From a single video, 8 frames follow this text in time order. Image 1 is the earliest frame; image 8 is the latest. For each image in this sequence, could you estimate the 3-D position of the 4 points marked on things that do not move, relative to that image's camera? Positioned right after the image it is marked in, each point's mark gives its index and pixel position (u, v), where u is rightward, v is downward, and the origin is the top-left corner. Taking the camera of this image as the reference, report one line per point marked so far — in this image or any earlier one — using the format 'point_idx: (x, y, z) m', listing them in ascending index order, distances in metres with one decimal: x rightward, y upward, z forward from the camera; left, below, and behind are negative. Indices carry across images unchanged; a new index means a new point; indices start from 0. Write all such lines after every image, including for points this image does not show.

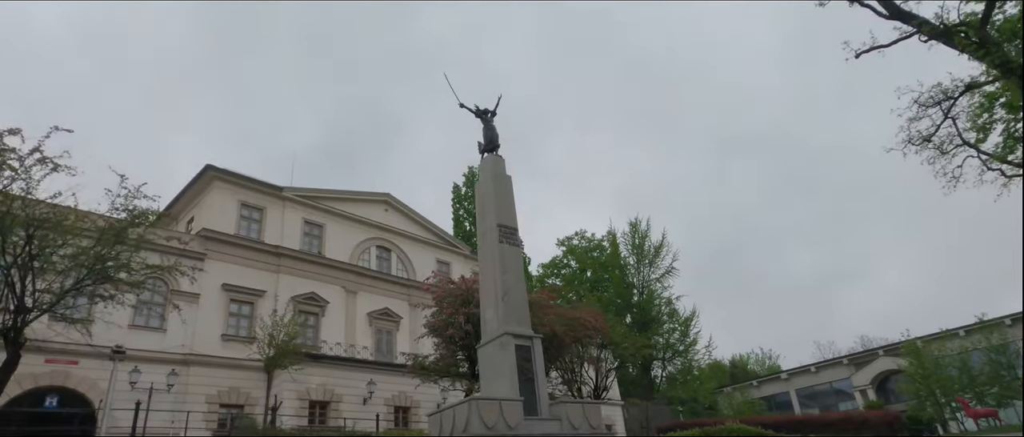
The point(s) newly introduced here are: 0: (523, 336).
0: (+0.2, -3.0, +13.5) m
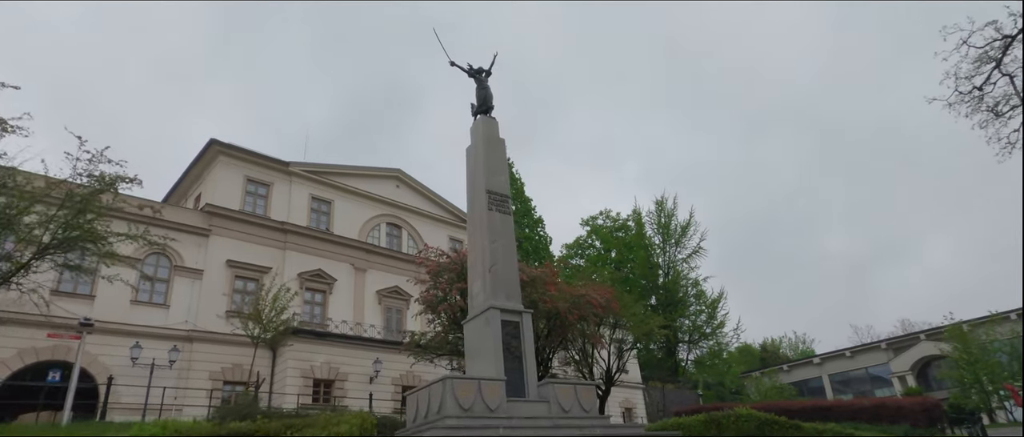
0: (-0.1, -2.2, +12.4) m
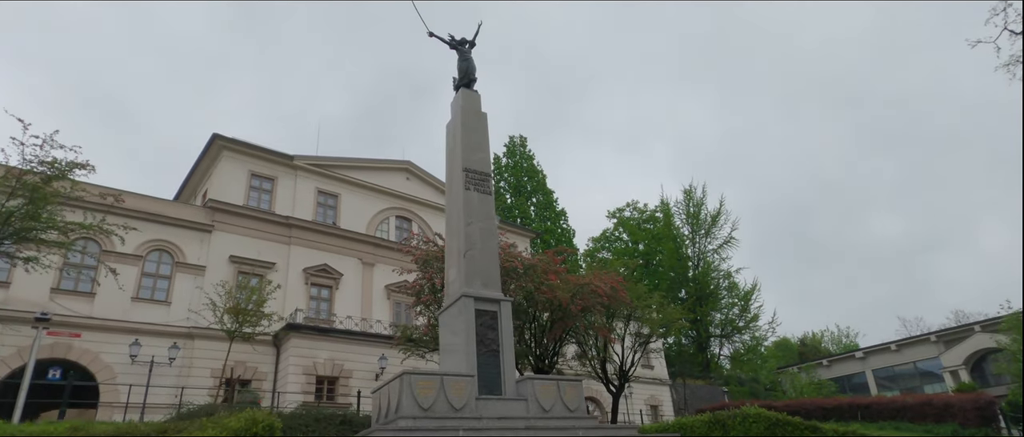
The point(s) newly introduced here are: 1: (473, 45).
0: (-0.6, -1.7, +11.1) m
1: (-1.1, +5.2, +15.6) m
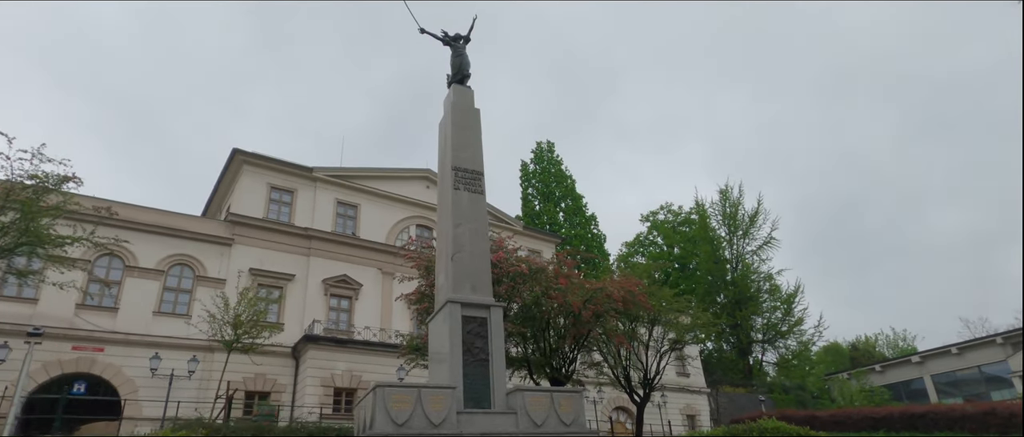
0: (-0.7, -1.7, +10.4) m
1: (-1.2, +5.1, +15.0) m
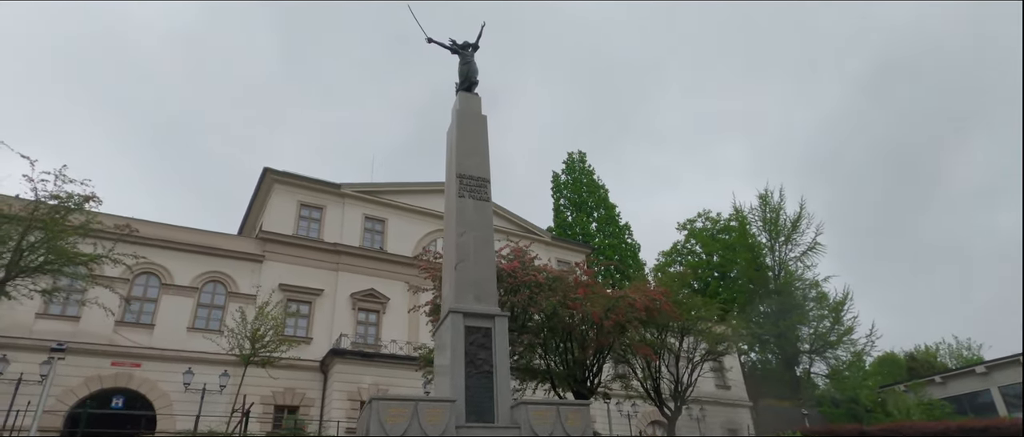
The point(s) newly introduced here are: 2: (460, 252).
0: (-0.7, -1.9, +10.1) m
1: (-1.0, +4.8, +14.9) m
2: (-1.1, -0.7, +10.9) m
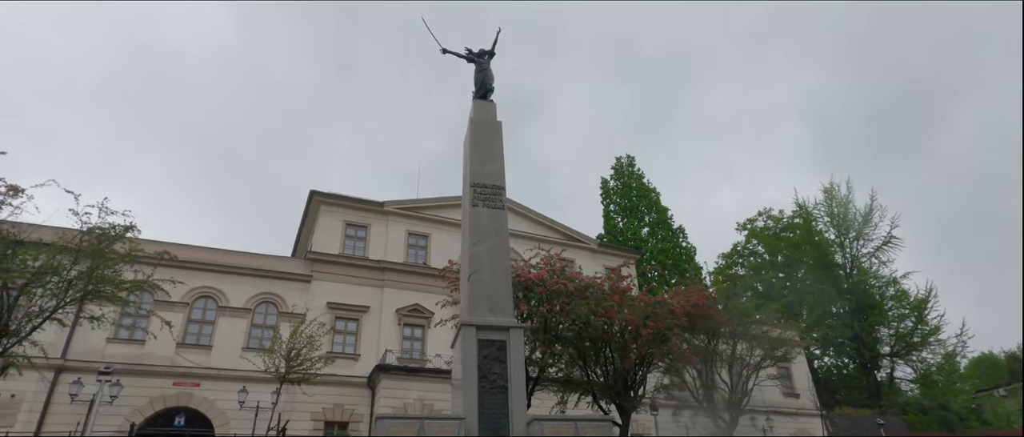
0: (-0.4, -2.0, +9.7) m
1: (-0.5, +4.6, +14.7) m
2: (-0.8, -0.9, +10.6) m
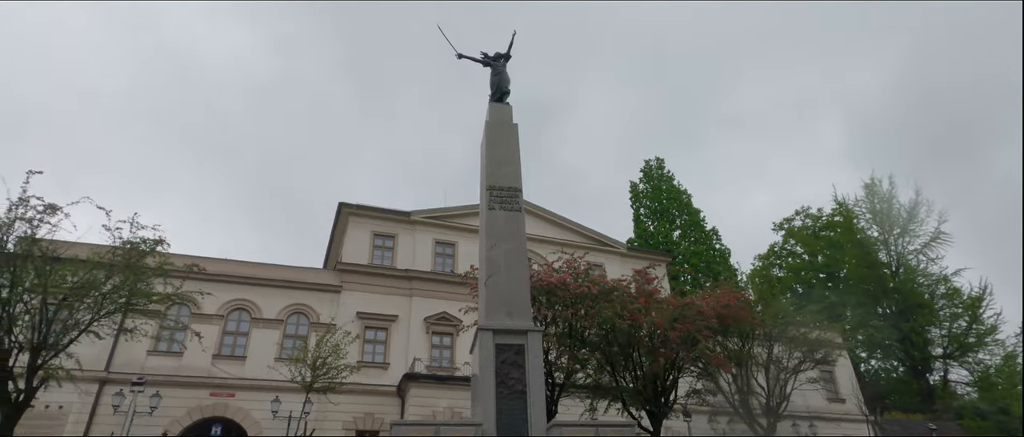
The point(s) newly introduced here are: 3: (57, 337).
0: (-0.1, -2.1, +9.6) m
1: (-0.1, +4.4, +14.6) m
2: (-0.4, -1.0, +10.4) m
3: (-11.5, -3.0, +13.3) m
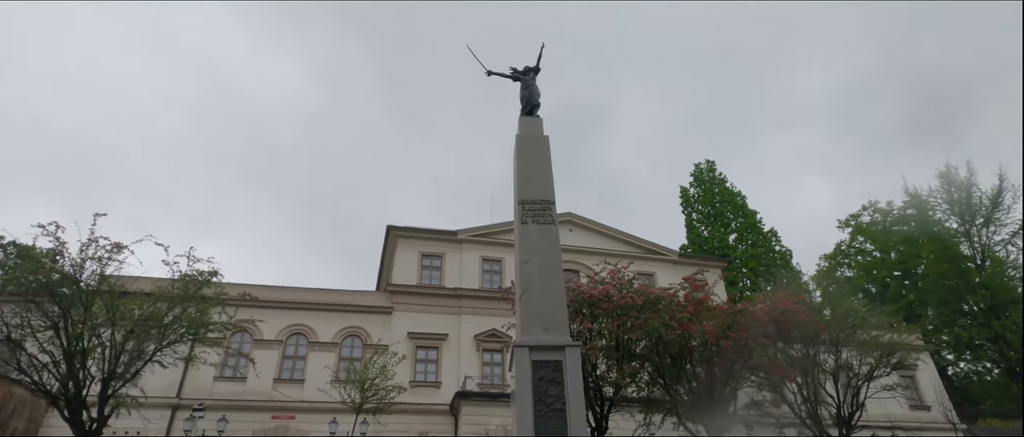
0: (+0.6, -2.3, +9.3) m
1: (+0.7, +4.1, +14.6) m
2: (+0.3, -1.2, +10.3) m
3: (-10.4, -4.0, +14.2) m
